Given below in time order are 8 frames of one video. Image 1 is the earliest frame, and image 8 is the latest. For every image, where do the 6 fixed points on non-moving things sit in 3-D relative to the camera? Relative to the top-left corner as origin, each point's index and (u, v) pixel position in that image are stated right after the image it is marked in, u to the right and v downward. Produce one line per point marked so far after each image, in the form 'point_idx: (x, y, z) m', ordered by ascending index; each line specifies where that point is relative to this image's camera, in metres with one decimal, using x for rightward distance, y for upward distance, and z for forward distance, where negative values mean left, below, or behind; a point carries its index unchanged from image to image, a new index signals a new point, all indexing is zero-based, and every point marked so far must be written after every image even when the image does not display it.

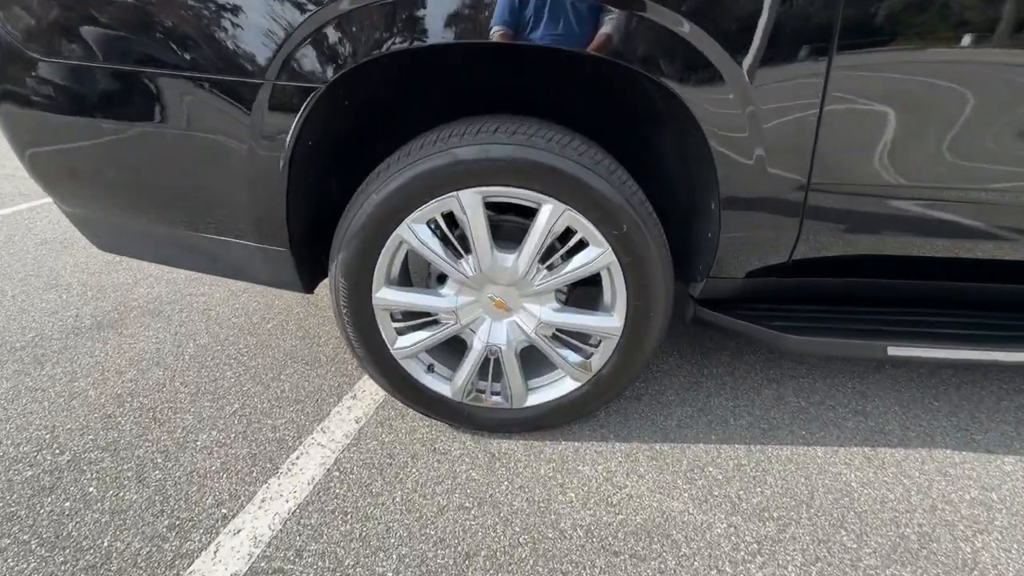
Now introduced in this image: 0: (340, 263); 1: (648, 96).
0: (-0.5, +0.1, +1.3) m
1: (+0.3, +0.5, +1.2) m
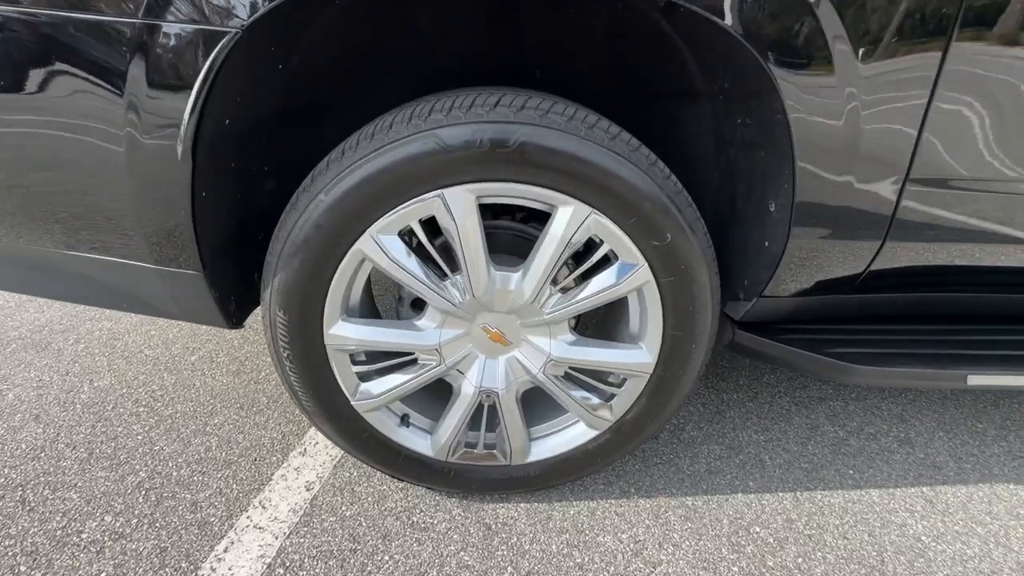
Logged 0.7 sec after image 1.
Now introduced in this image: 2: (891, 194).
0: (-0.5, 0.0, +0.9) m
1: (+0.3, +0.4, +0.9) m
2: (+0.7, +0.2, +0.9) m
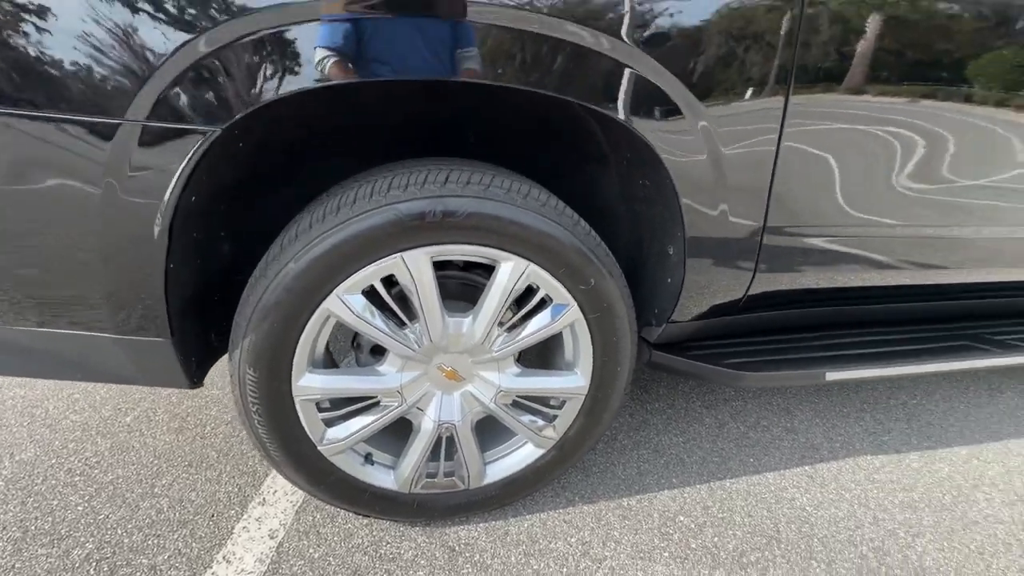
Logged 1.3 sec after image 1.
0: (-0.6, -0.1, +1.0) m
1: (+0.2, +0.4, +1.1) m
2: (+0.6, +0.1, +1.1) m
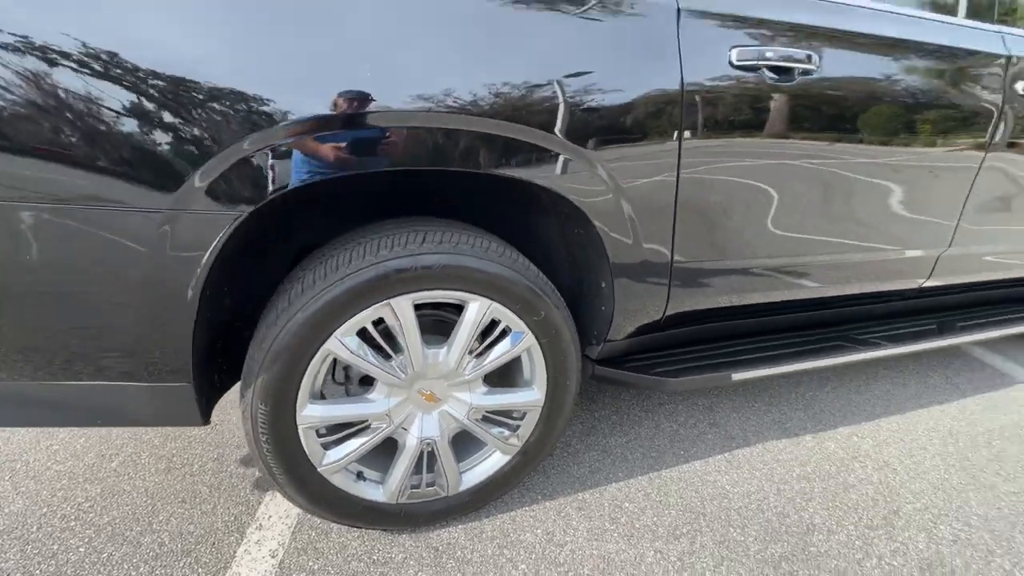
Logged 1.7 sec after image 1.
0: (-0.6, -0.3, +1.2) m
1: (+0.1, +0.3, +1.4) m
2: (+0.5, +0.1, +1.5) m
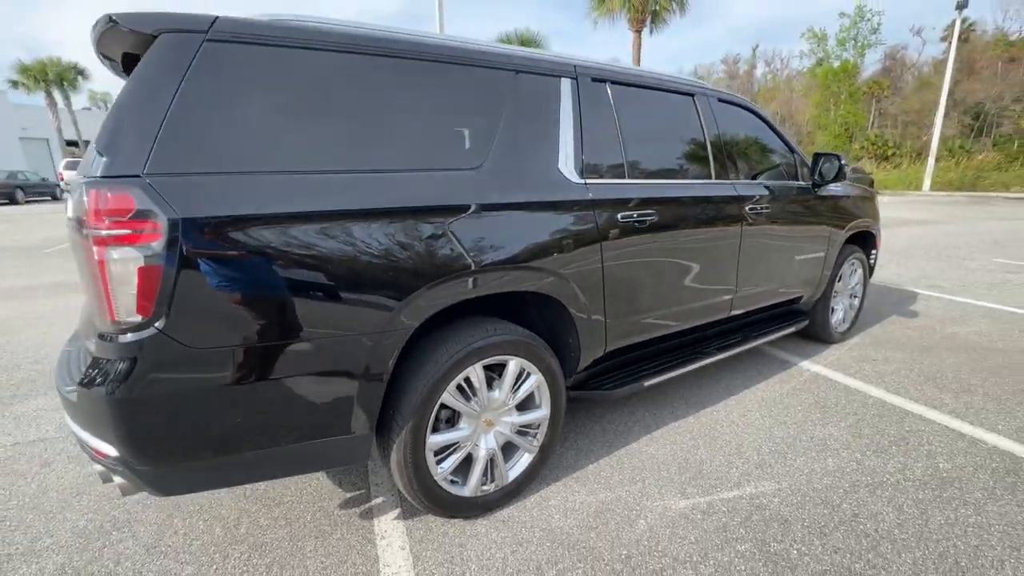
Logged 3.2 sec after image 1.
0: (-0.5, -0.6, +2.0) m
1: (+0.1, -0.1, +2.4) m
2: (+0.5, -0.2, +2.6) m
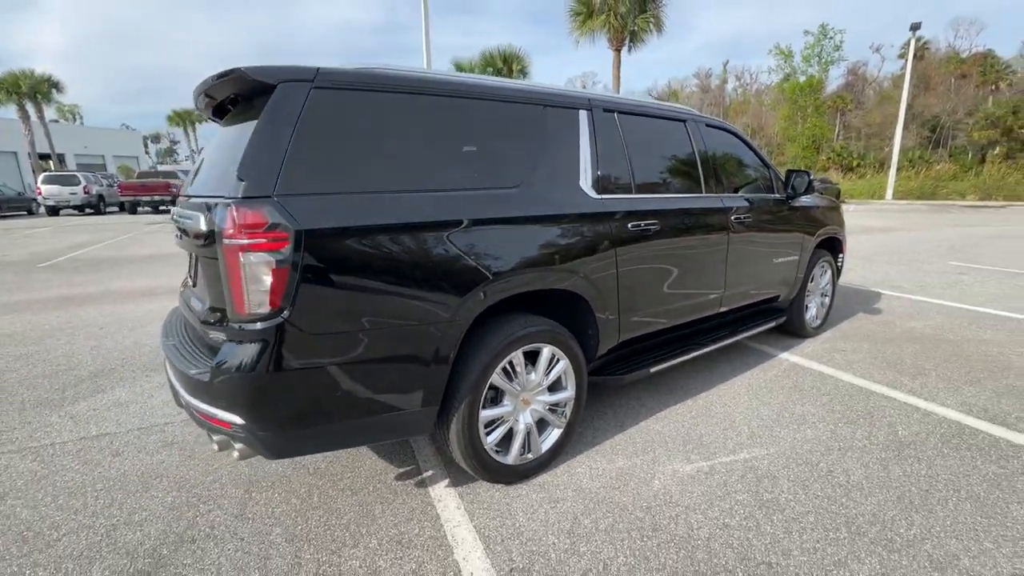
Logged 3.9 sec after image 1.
0: (-0.3, -0.6, +2.4) m
1: (+0.3, 0.0, +2.9) m
2: (+0.7, -0.2, +3.0) m
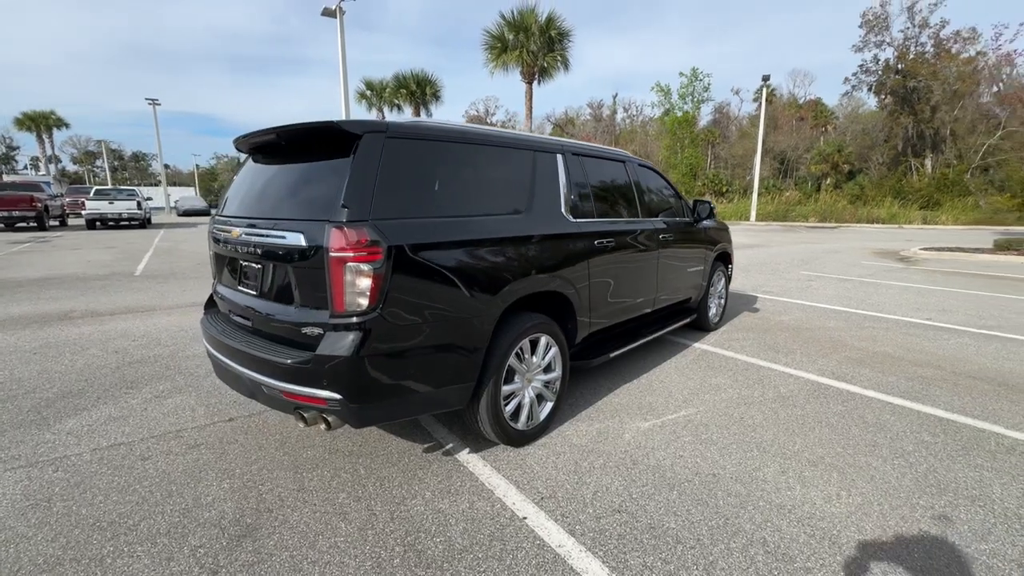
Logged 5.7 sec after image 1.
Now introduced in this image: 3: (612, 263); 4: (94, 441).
0: (-0.1, -0.6, +3.1) m
1: (+0.3, -0.1, +3.7) m
2: (+0.6, -0.2, +3.9) m
3: (+0.9, +0.2, +4.1) m
4: (-3.1, -1.1, +3.4) m
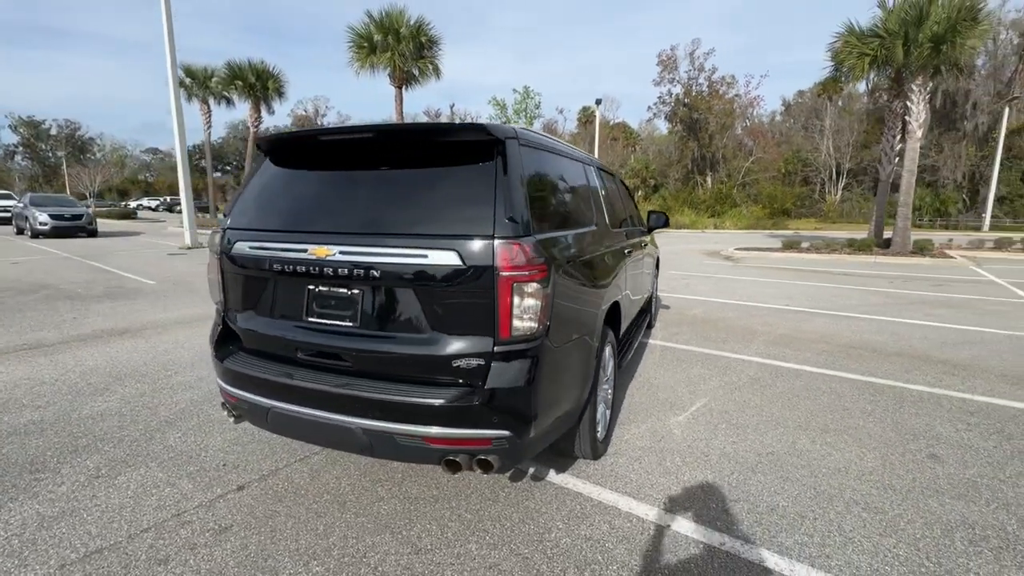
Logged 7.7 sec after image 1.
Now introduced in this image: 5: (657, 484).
0: (+0.5, -0.7, +3.0) m
1: (+0.6, -0.2, +3.7) m
2: (+0.9, -0.3, +4.1) m
3: (+1.0, +0.2, +4.3) m
4: (-2.4, -1.4, +2.4) m
5: (+0.9, -1.3, +3.0) m
